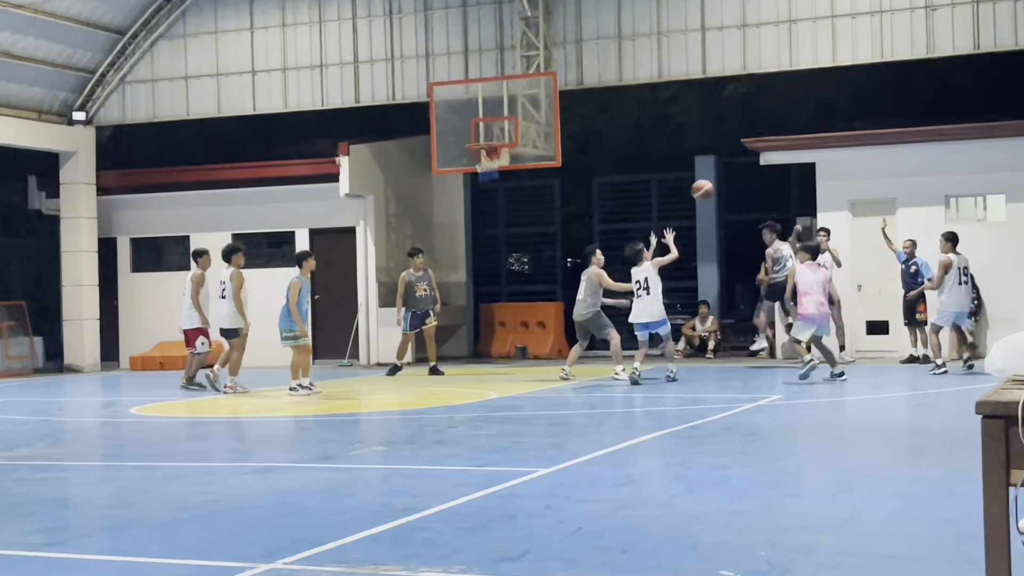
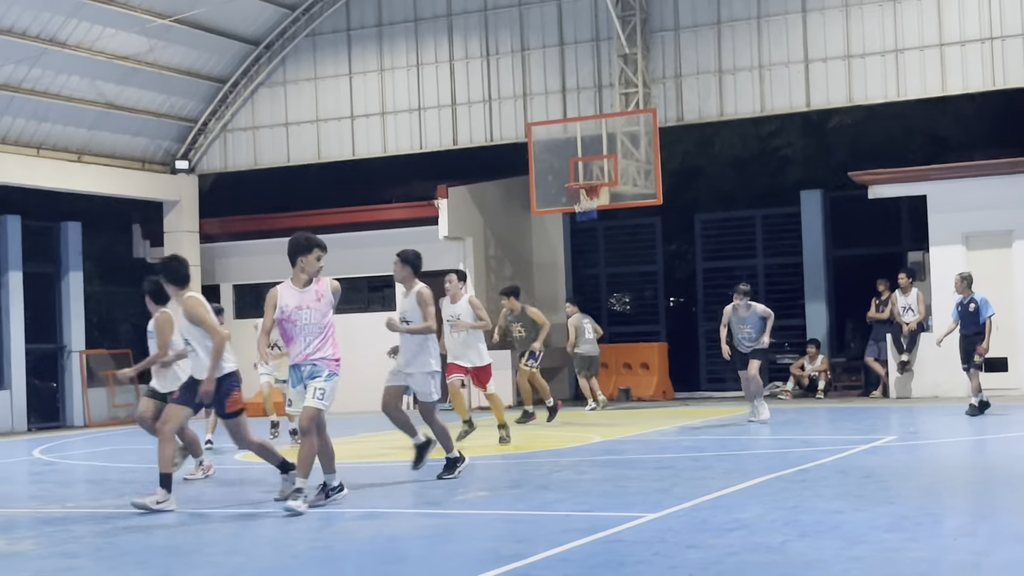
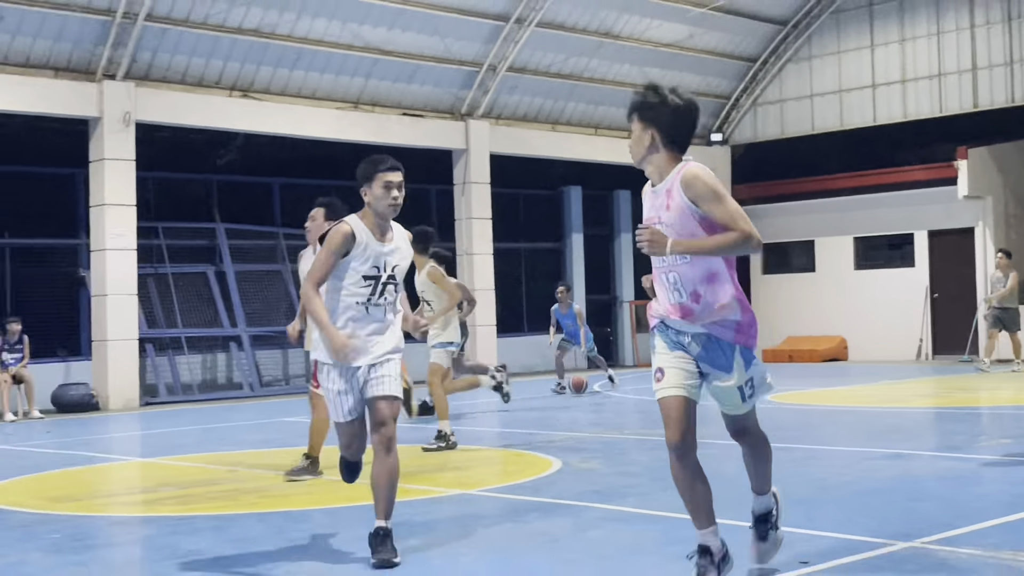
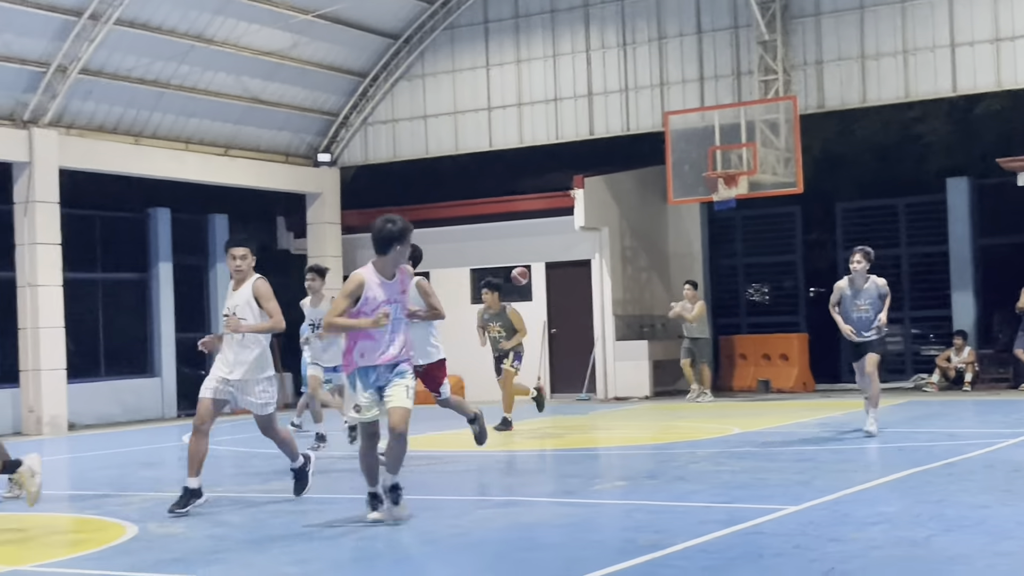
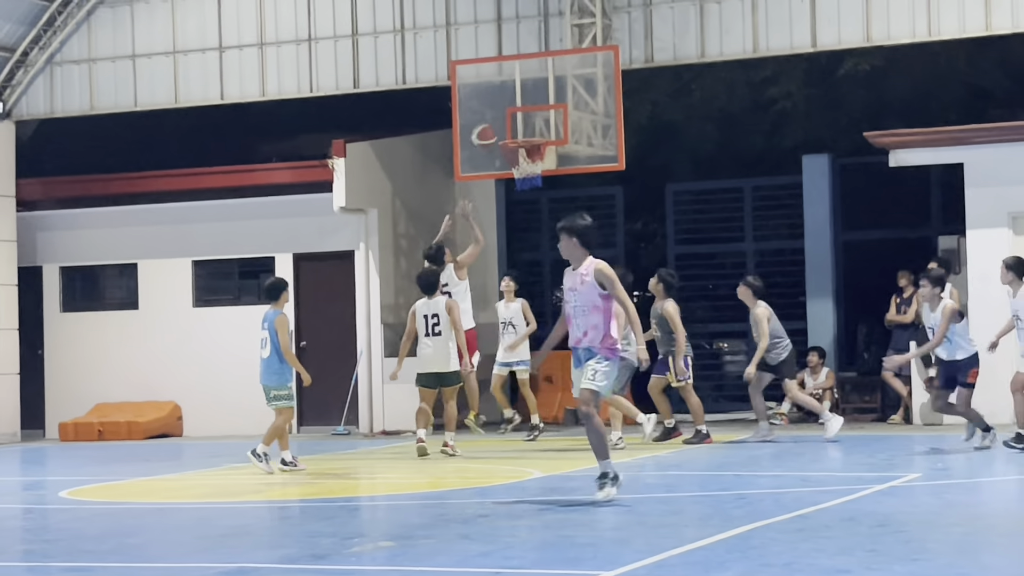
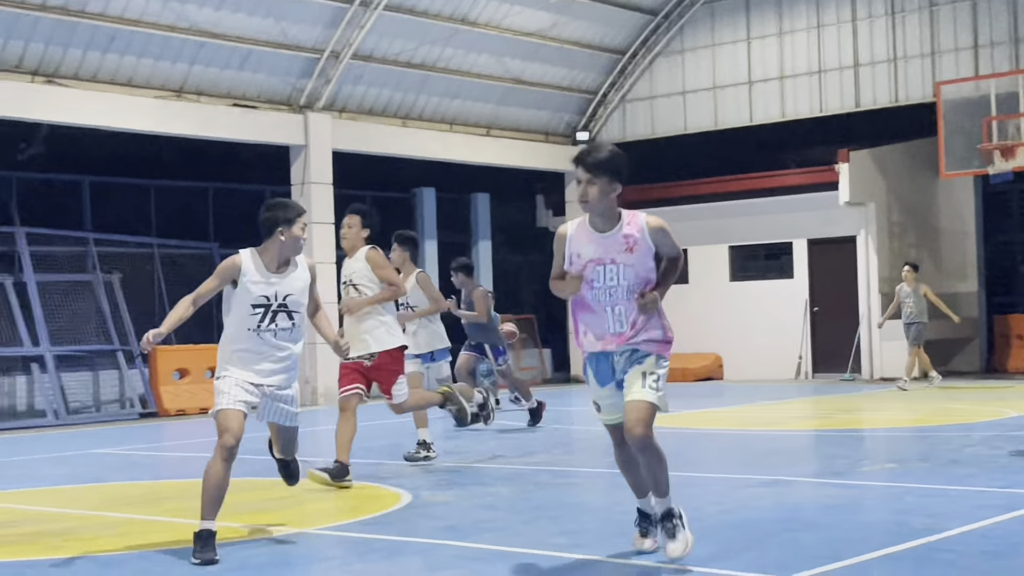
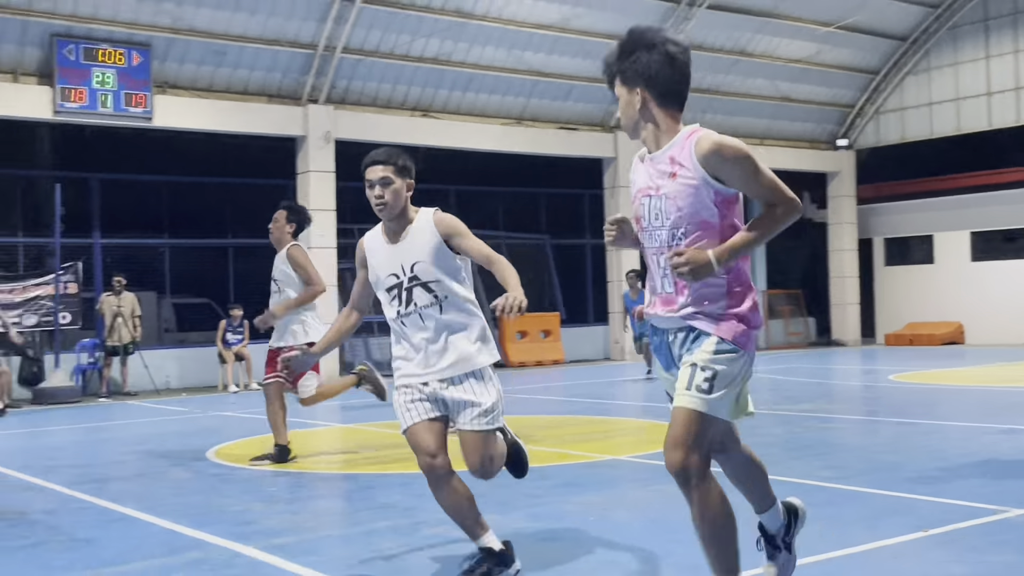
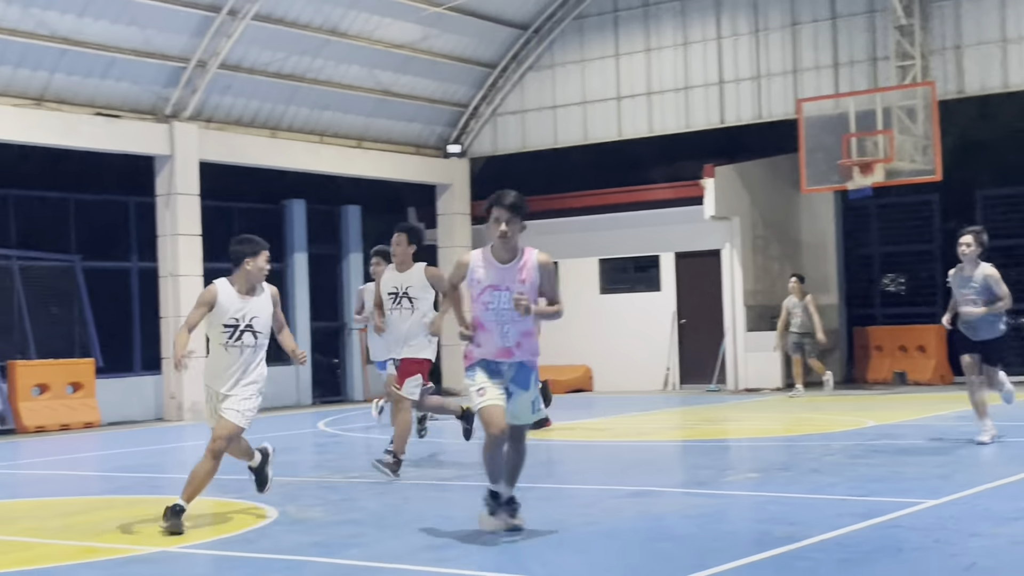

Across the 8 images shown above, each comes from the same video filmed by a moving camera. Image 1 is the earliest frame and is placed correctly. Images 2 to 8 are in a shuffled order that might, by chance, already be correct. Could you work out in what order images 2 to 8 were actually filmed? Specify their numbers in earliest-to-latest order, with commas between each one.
5, 2, 4, 8, 6, 3, 7
